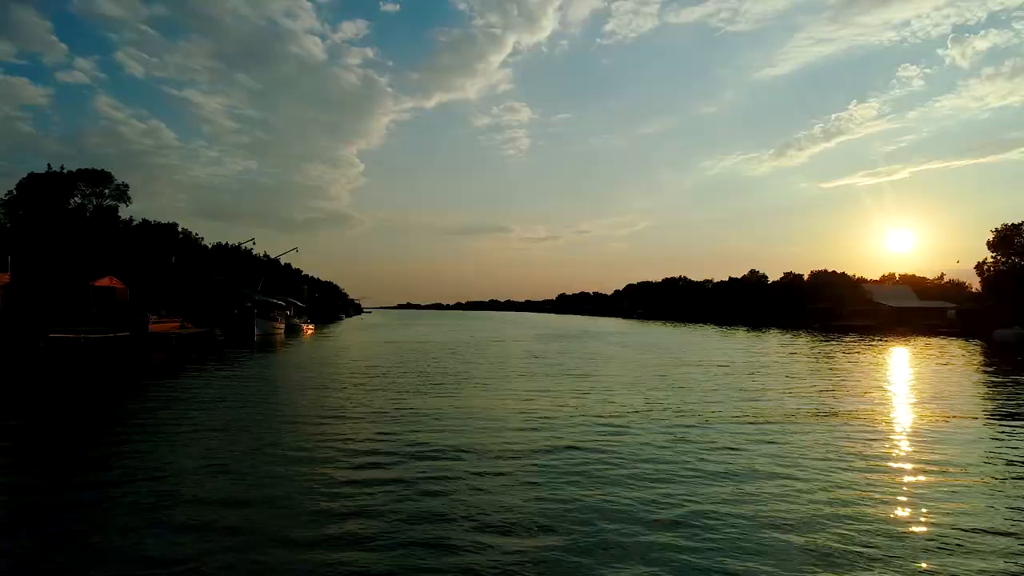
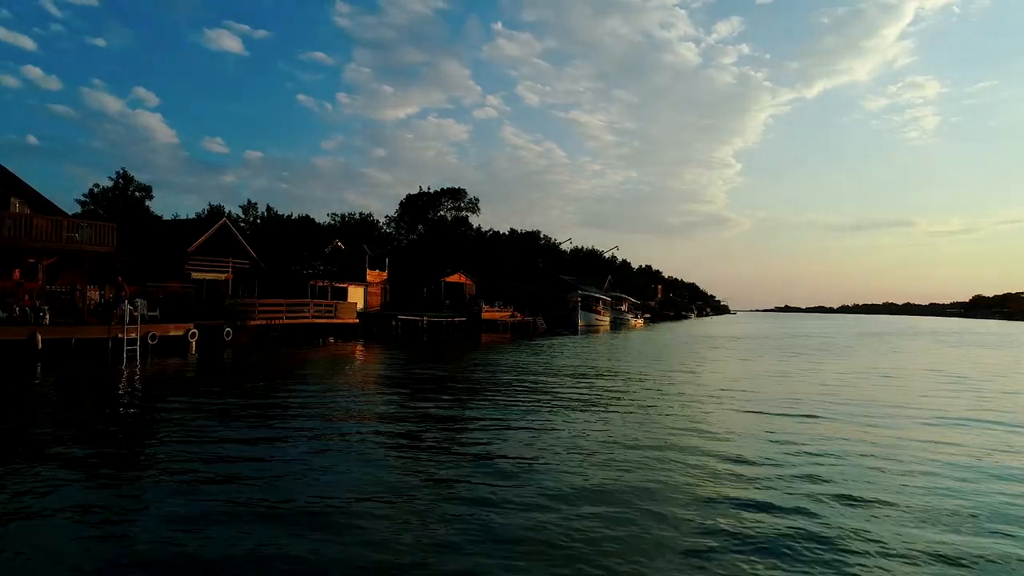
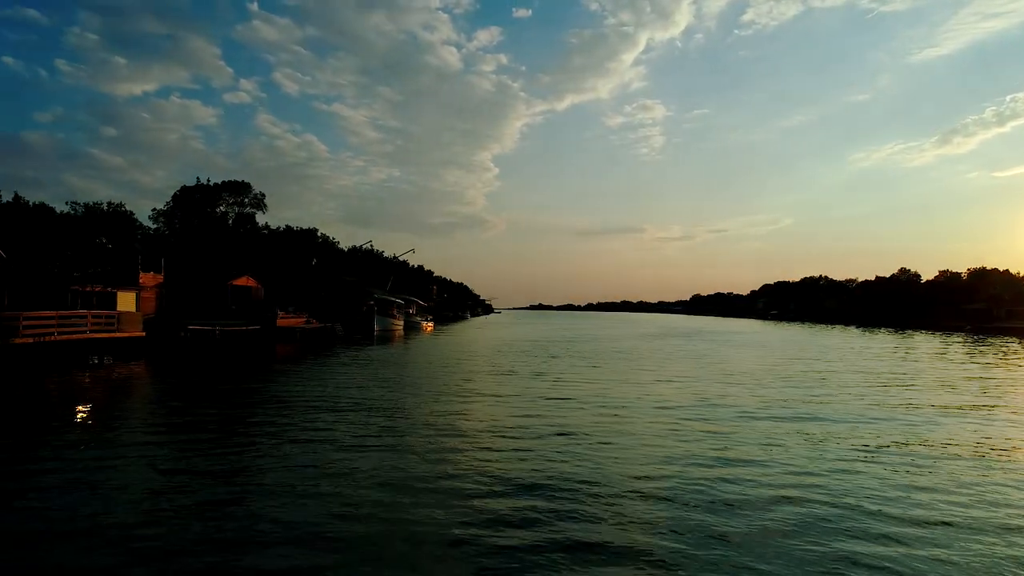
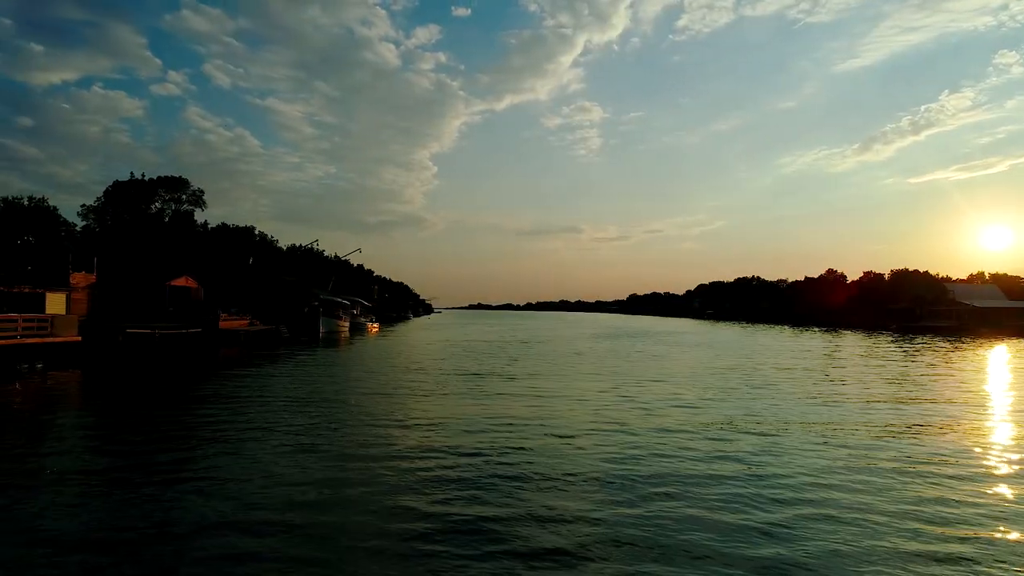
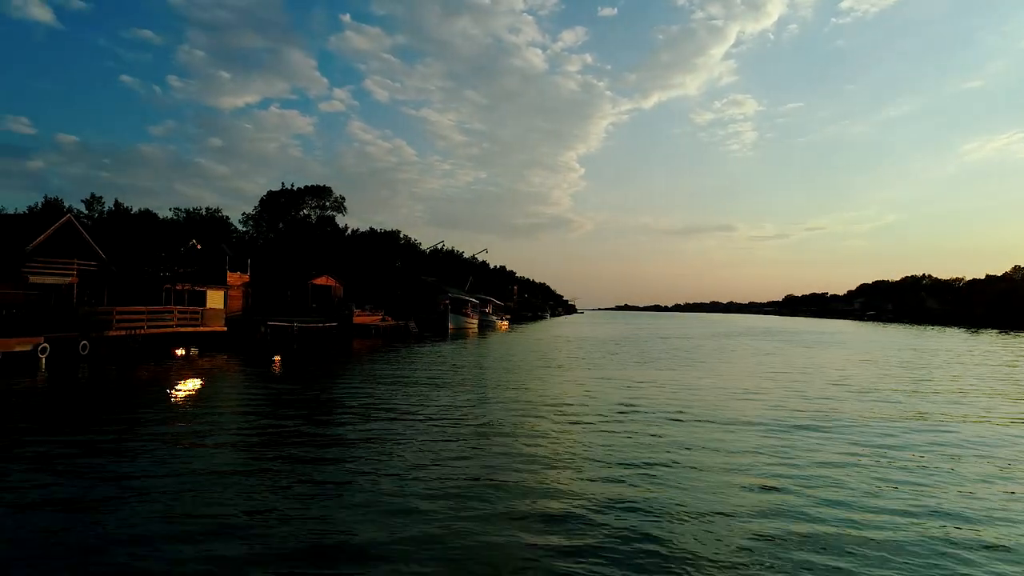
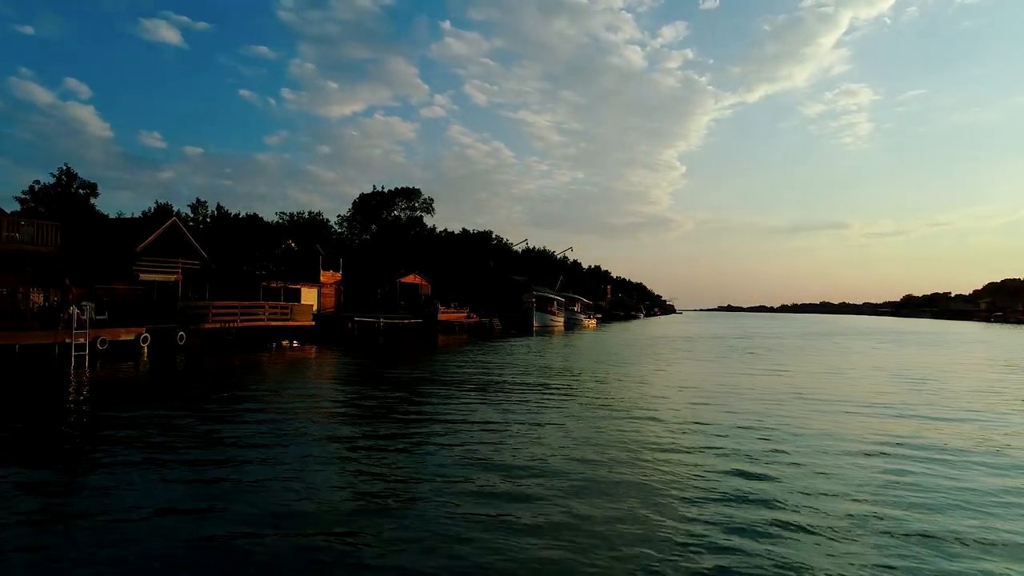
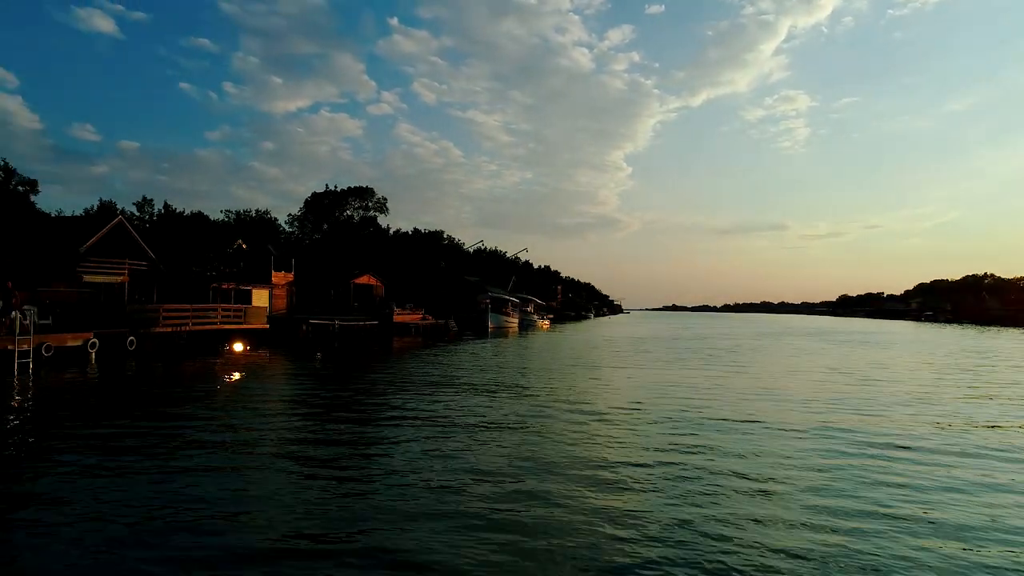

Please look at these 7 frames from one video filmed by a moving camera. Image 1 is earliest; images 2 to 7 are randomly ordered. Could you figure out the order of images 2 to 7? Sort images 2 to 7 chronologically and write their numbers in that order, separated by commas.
4, 3, 5, 7, 6, 2
